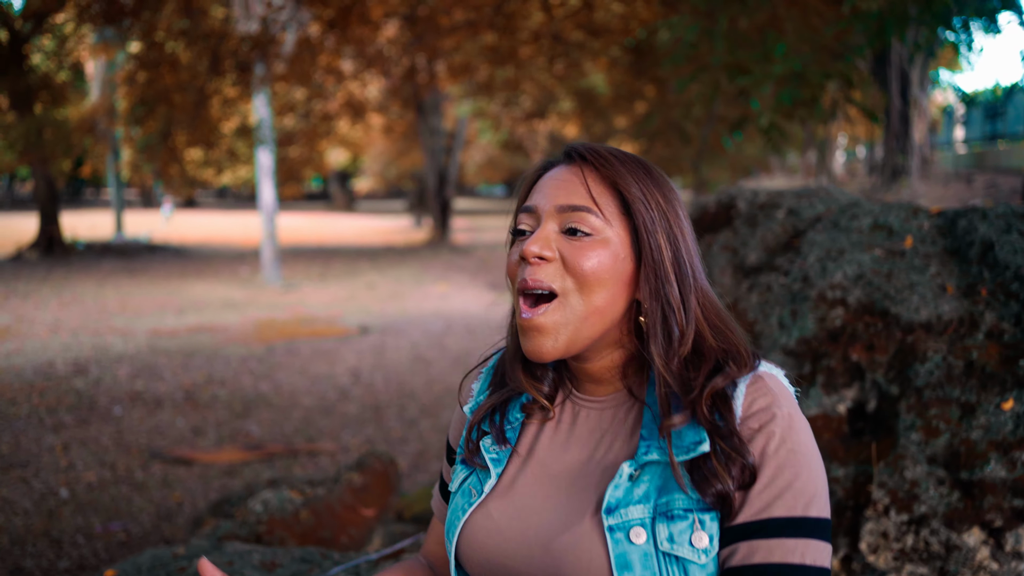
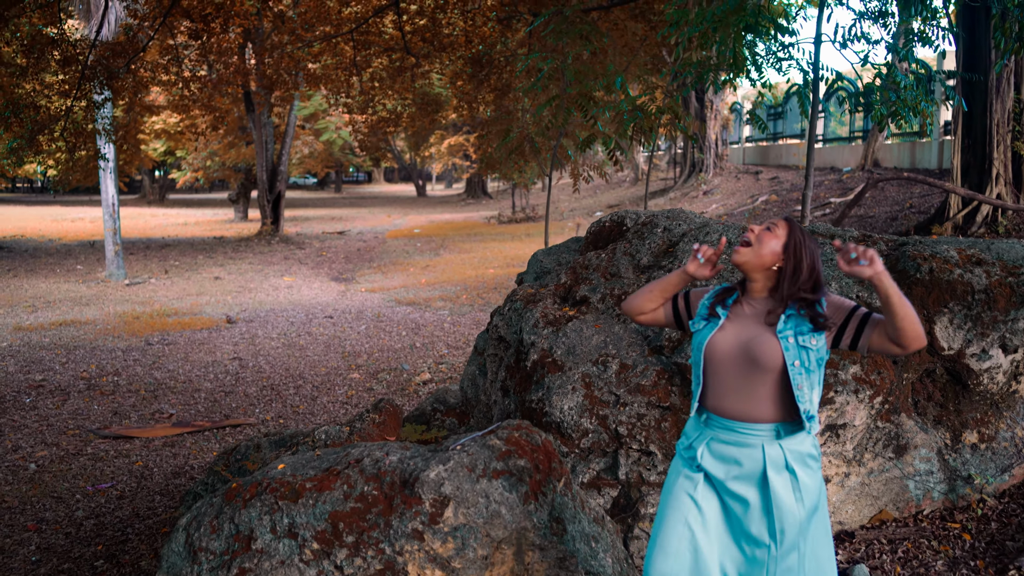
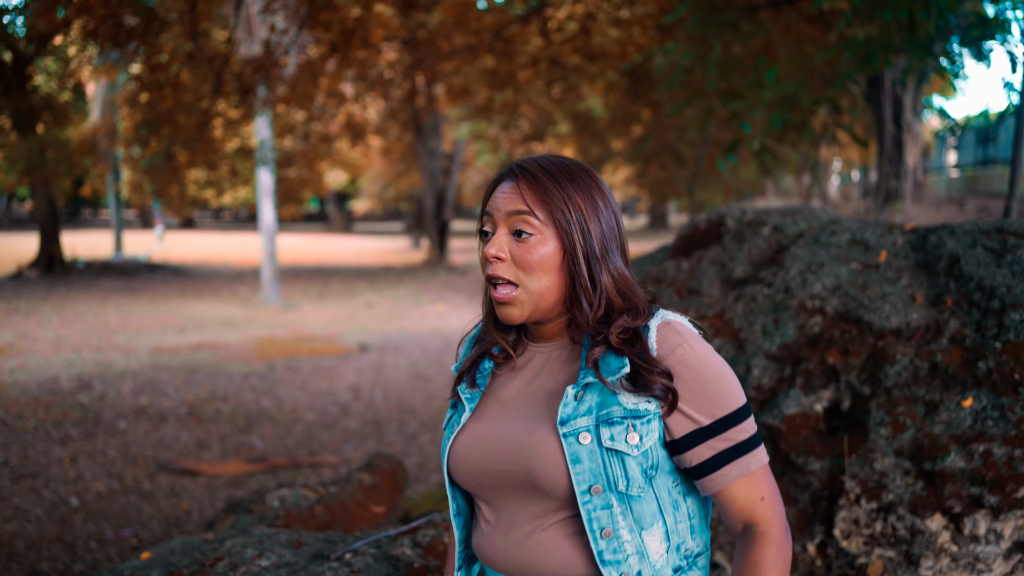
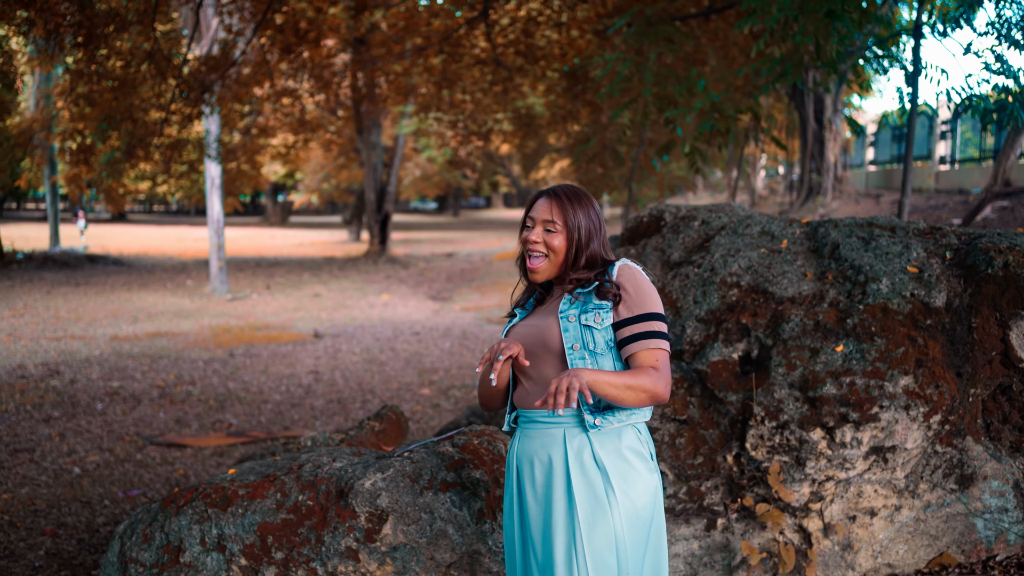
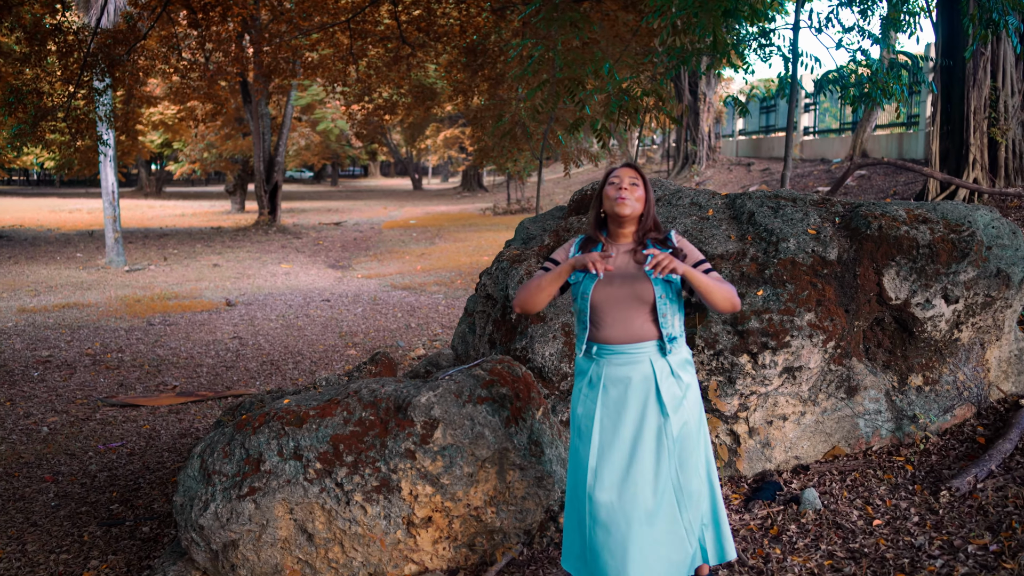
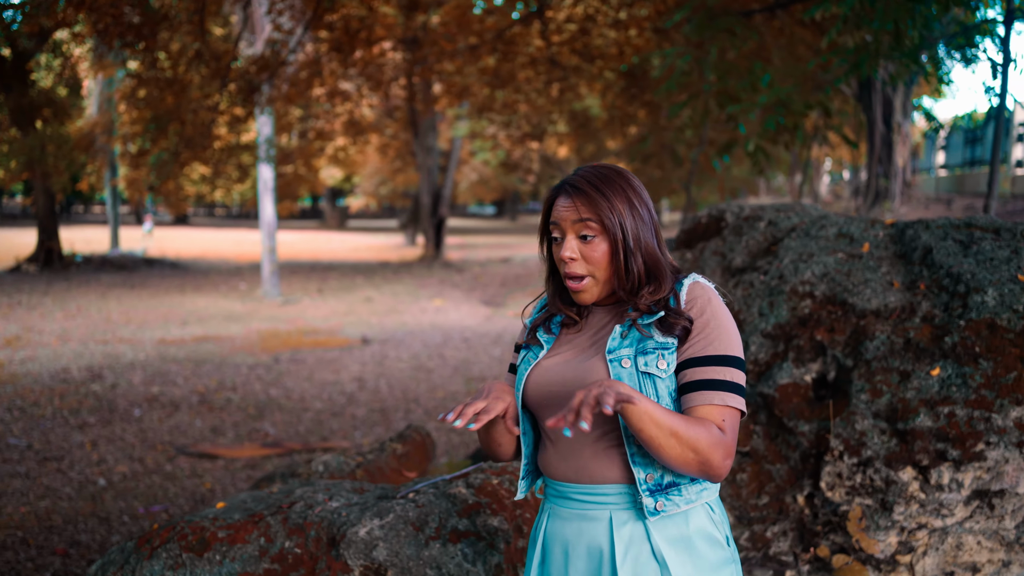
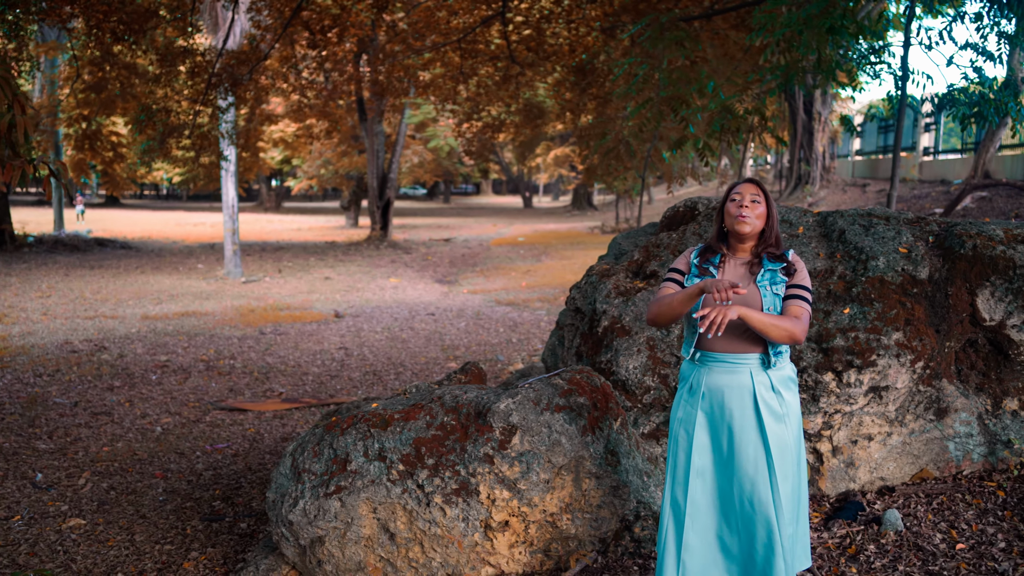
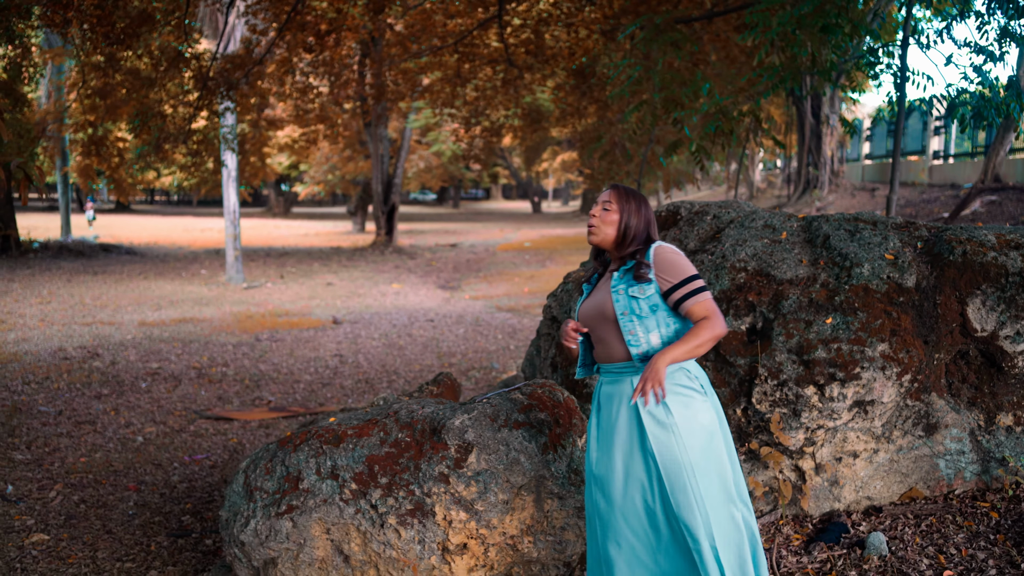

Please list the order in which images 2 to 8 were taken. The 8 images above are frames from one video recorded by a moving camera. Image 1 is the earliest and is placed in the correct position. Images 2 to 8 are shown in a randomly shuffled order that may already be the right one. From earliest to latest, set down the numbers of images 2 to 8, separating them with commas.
3, 6, 4, 8, 7, 5, 2
